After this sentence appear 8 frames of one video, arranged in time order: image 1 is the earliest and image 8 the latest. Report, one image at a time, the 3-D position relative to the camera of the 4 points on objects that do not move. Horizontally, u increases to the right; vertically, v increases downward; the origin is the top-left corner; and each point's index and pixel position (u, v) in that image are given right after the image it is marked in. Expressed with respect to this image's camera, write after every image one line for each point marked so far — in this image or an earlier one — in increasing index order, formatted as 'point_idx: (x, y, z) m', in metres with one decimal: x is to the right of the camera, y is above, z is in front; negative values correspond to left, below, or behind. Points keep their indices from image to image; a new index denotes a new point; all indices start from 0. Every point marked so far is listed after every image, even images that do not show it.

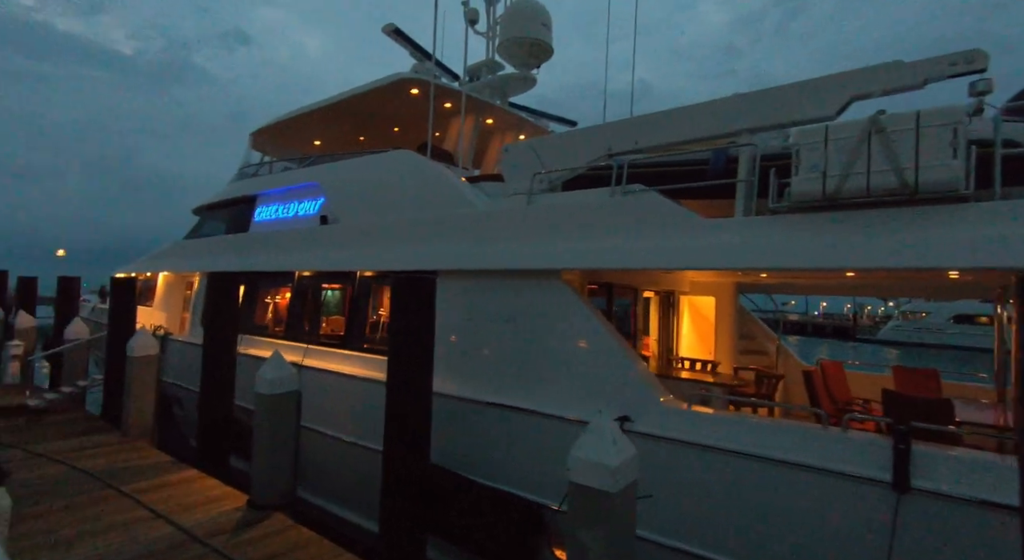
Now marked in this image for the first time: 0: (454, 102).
0: (-0.8, +2.4, +7.4) m
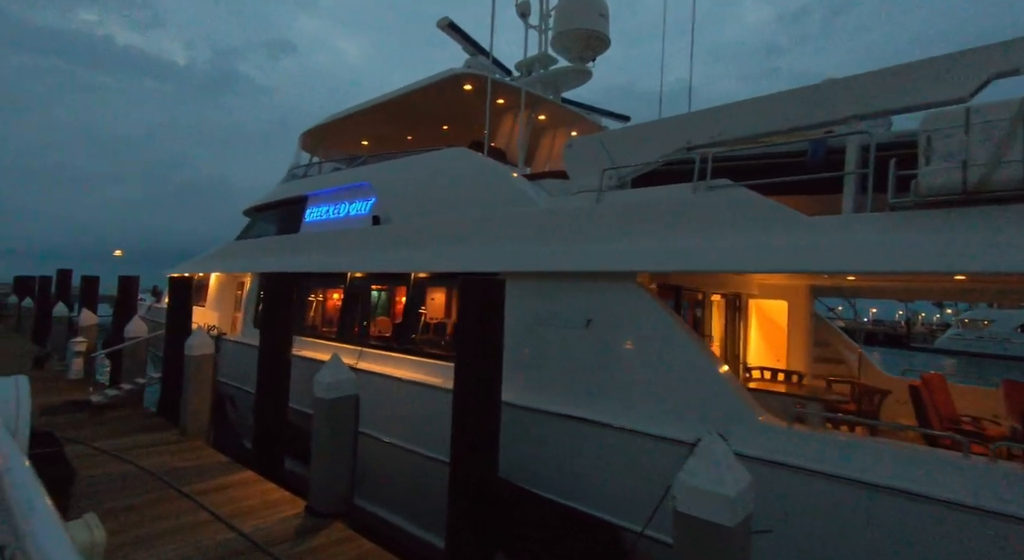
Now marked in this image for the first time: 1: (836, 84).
0: (0.0, +2.4, +7.2) m
1: (+2.1, +1.2, +3.5) m
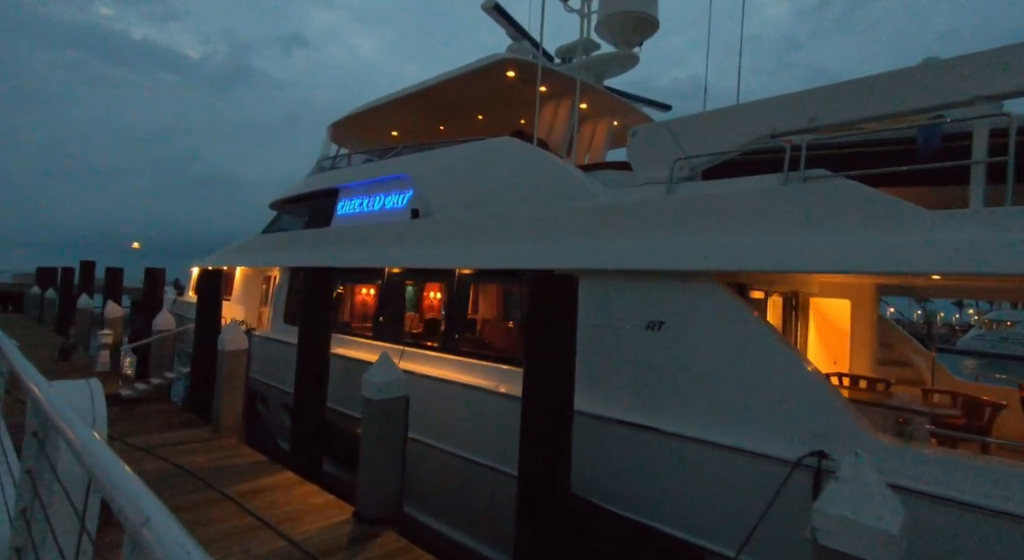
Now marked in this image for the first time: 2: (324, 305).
0: (+0.5, +2.4, +6.9) m
1: (+2.5, +1.2, +3.2) m
2: (-2.0, -0.3, +5.9) m
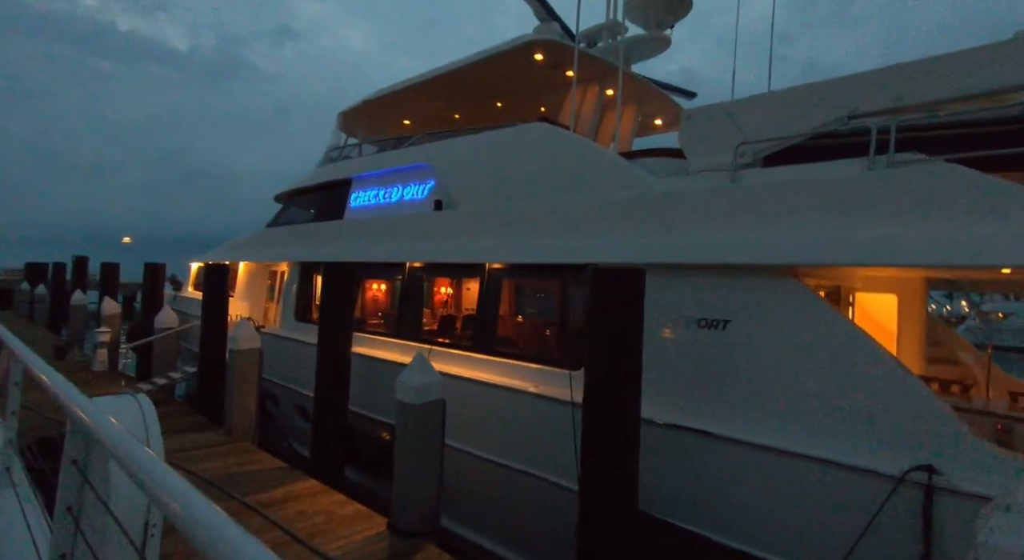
0: (+0.8, +2.5, +6.6) m
1: (+2.9, +1.3, +2.9) m
2: (-1.7, -0.2, +5.6) m
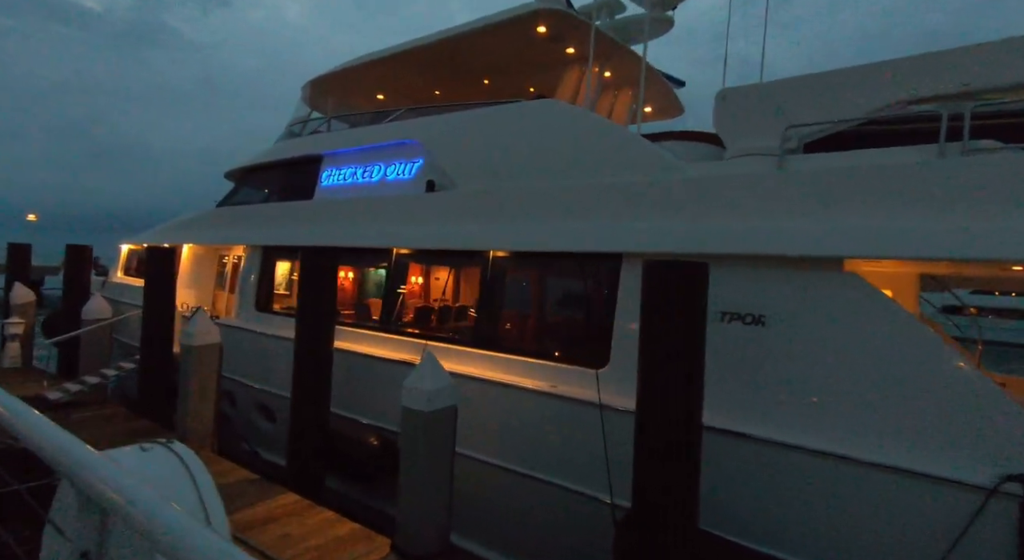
0: (+0.7, +2.6, +6.2) m
1: (+3.2, +1.3, +2.7) m
2: (-1.7, -0.1, +5.0) m
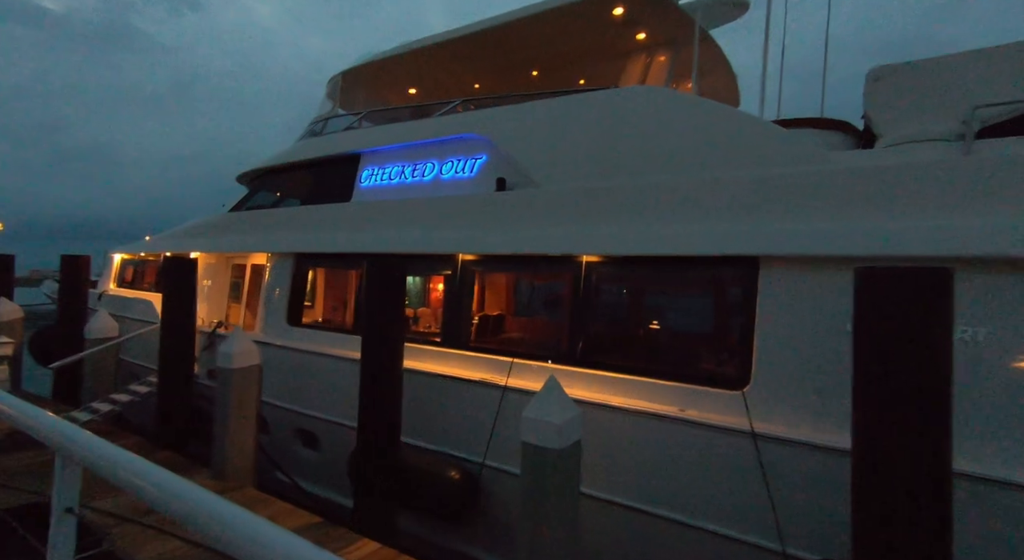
0: (+1.4, +2.6, +5.7) m
1: (+3.9, +1.3, +2.3) m
2: (-1.0, -0.2, +4.4) m
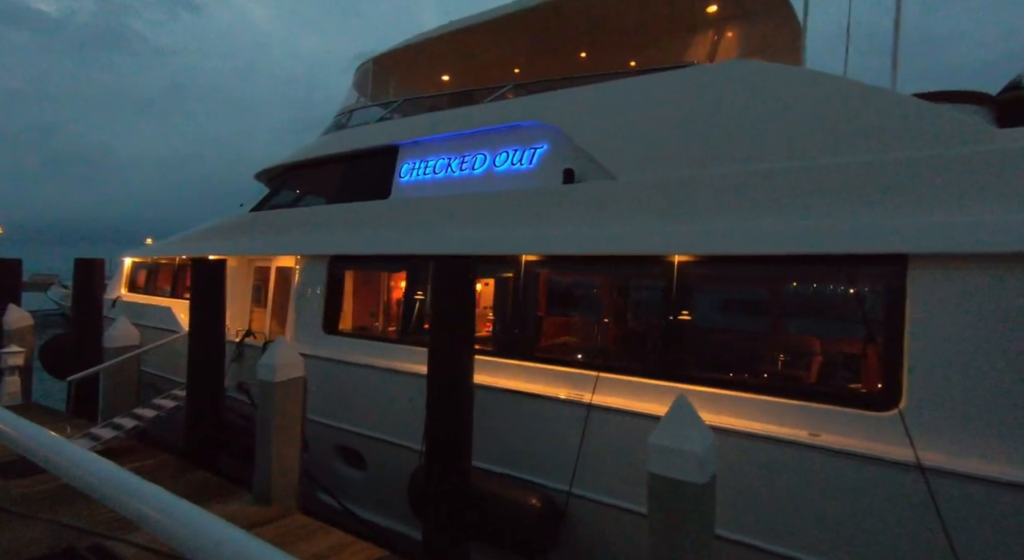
0: (+1.9, +2.6, +5.2) m
1: (+4.5, +1.3, +1.8) m
2: (-0.4, -0.3, +3.9) m
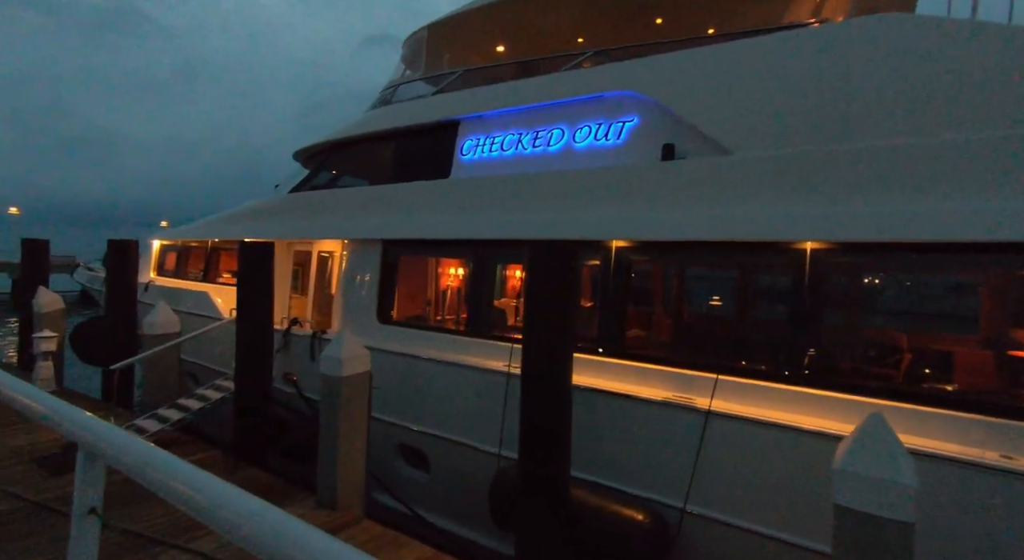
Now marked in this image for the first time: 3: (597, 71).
0: (+2.6, +2.7, +4.6) m
1: (+5.1, +1.3, +1.2) m
2: (+0.3, -0.2, +3.4) m
3: (+0.7, +1.8, +4.7) m
